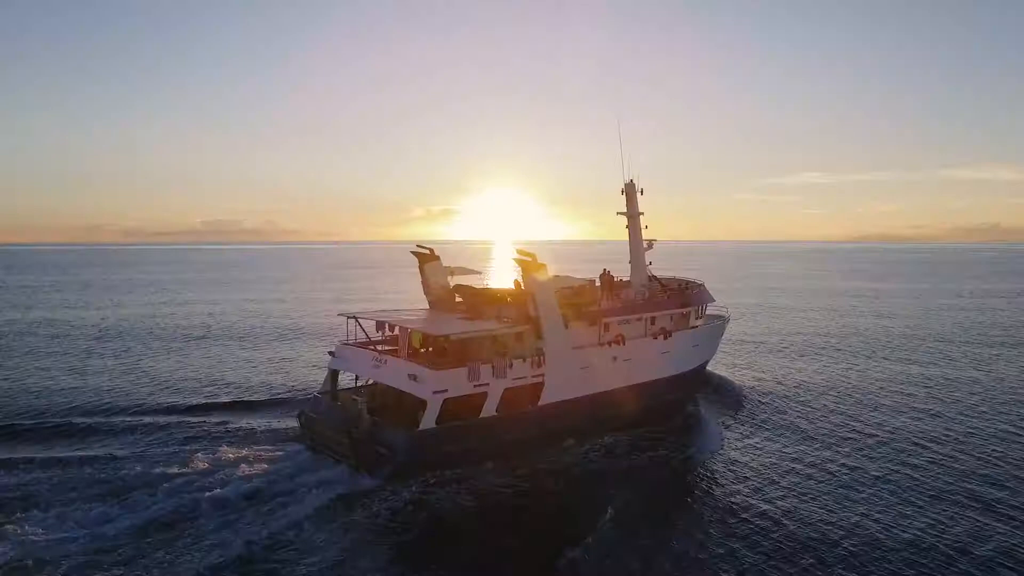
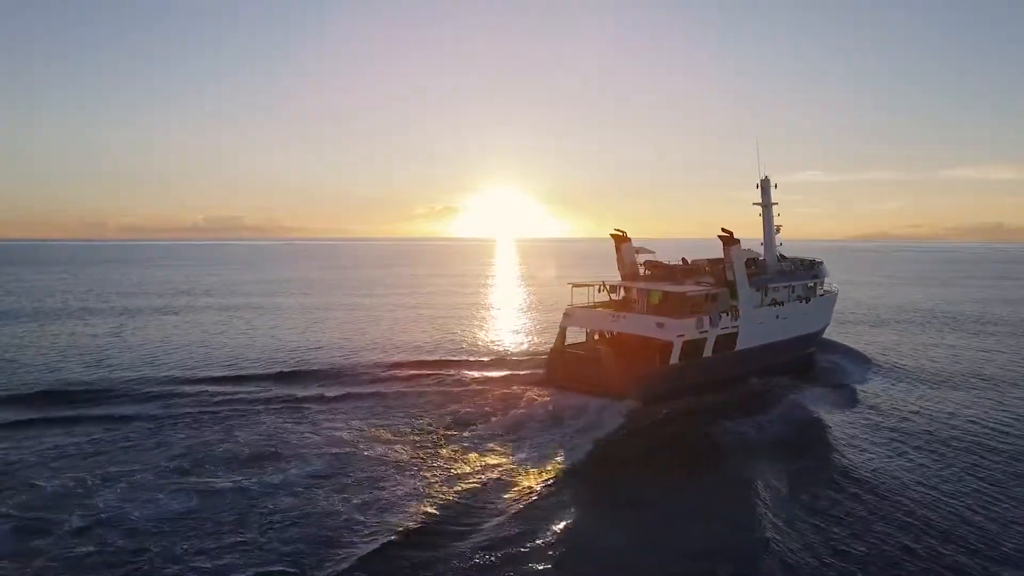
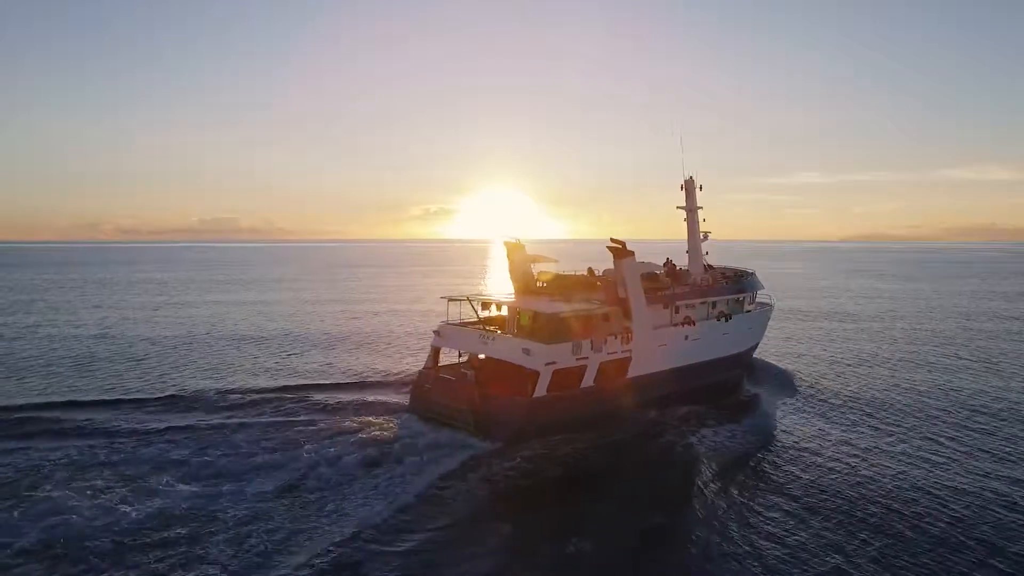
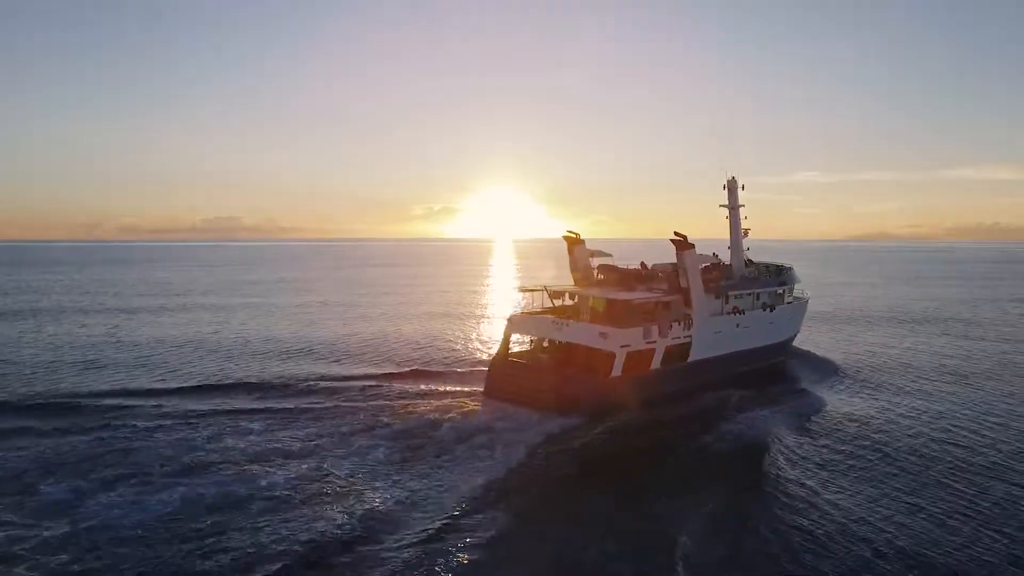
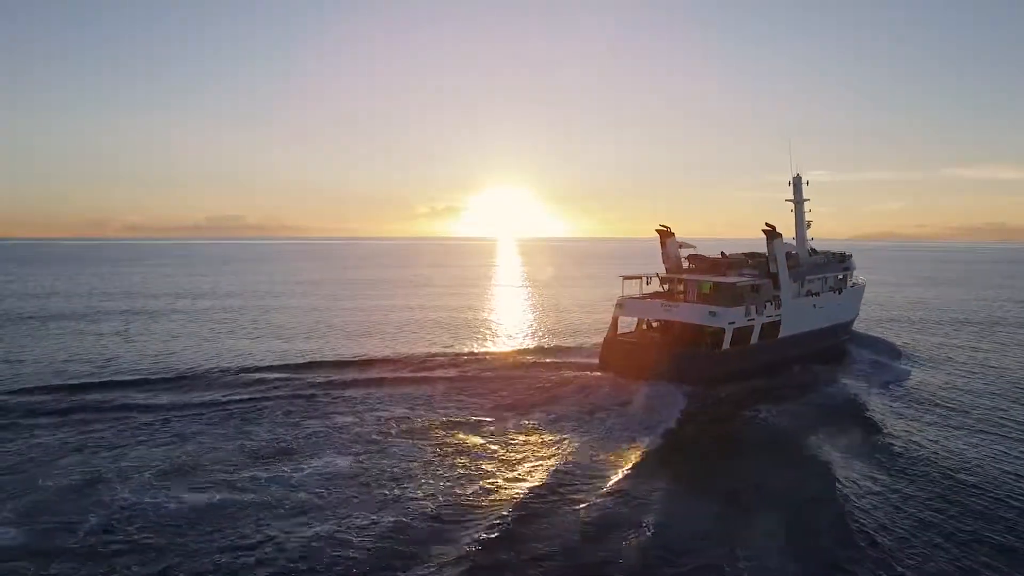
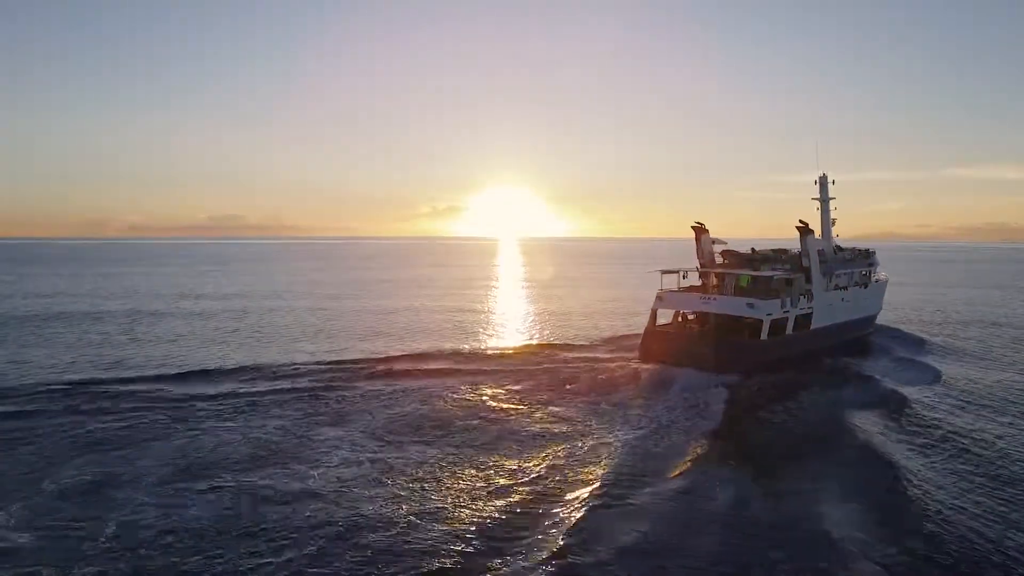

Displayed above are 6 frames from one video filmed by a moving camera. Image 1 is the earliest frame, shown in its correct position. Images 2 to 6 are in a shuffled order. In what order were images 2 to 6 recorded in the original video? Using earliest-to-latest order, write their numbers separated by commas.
3, 4, 2, 5, 6
